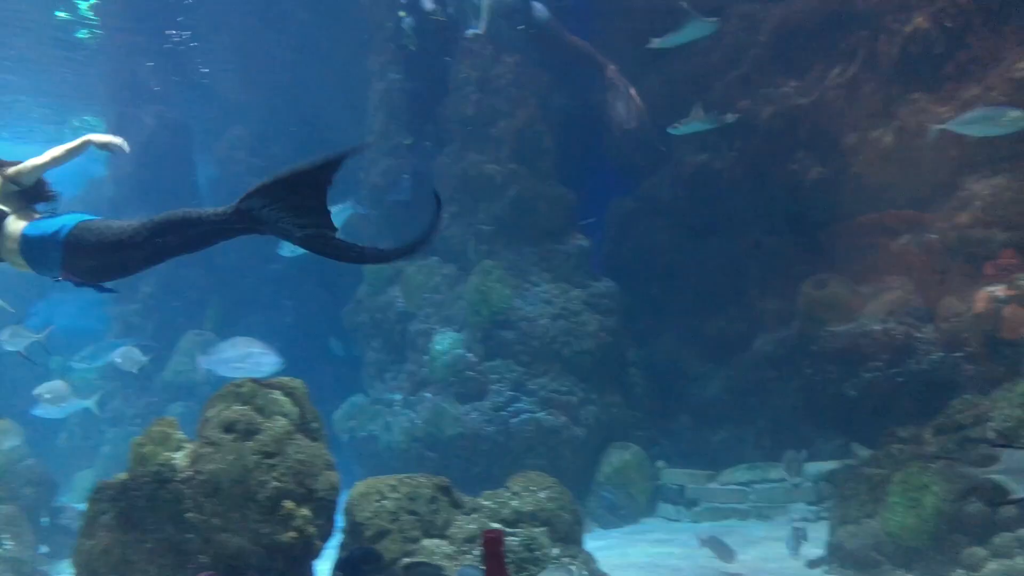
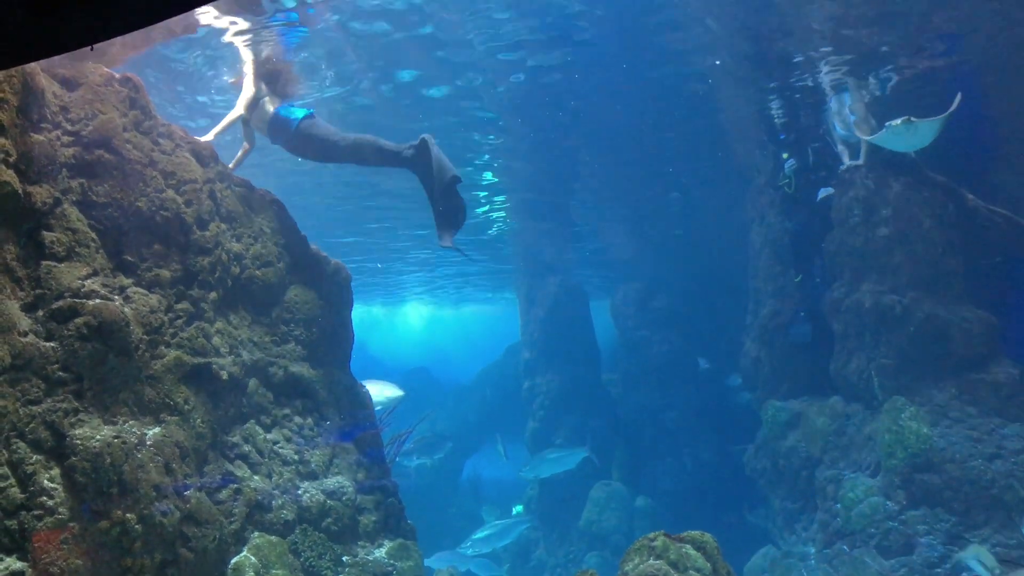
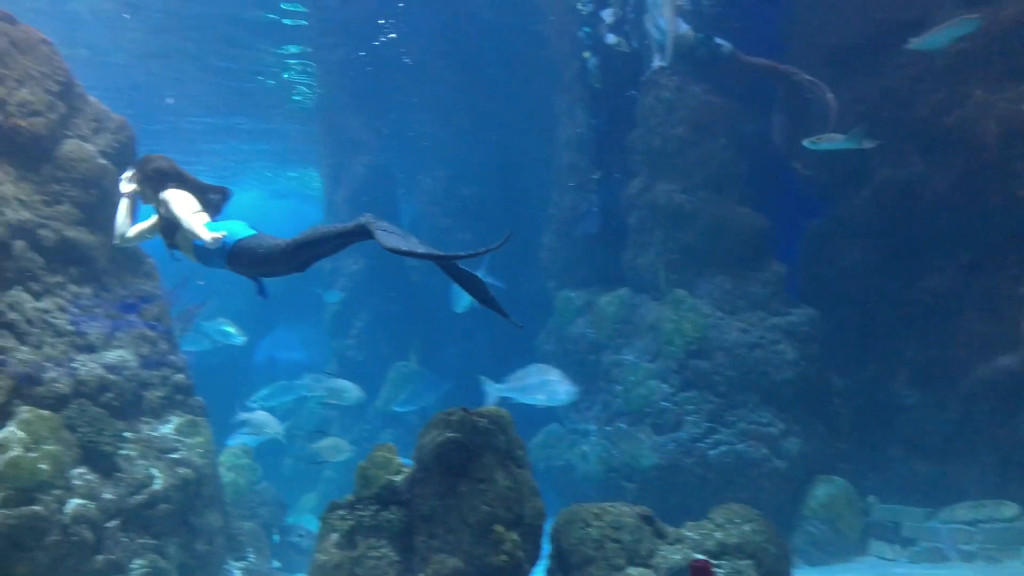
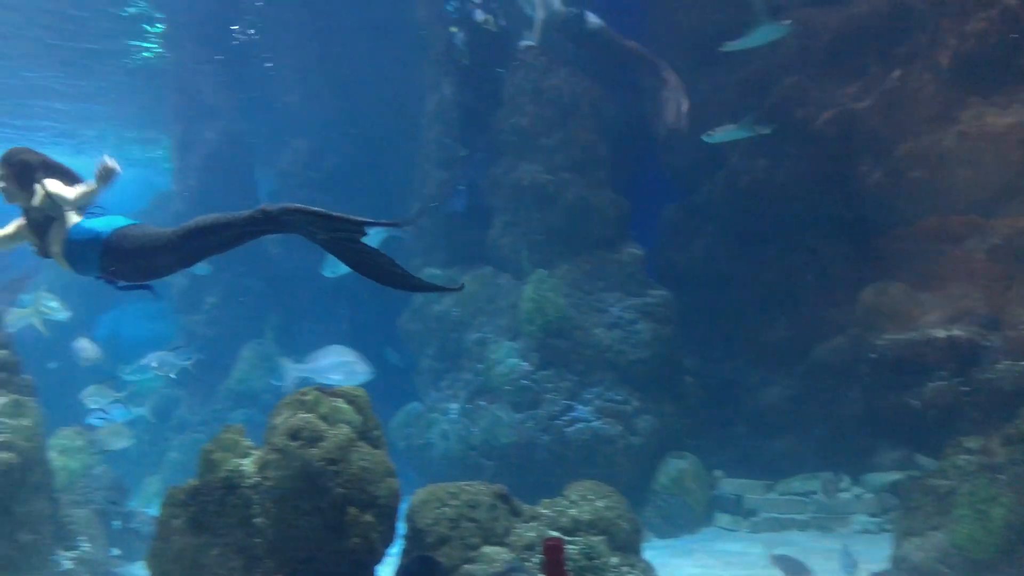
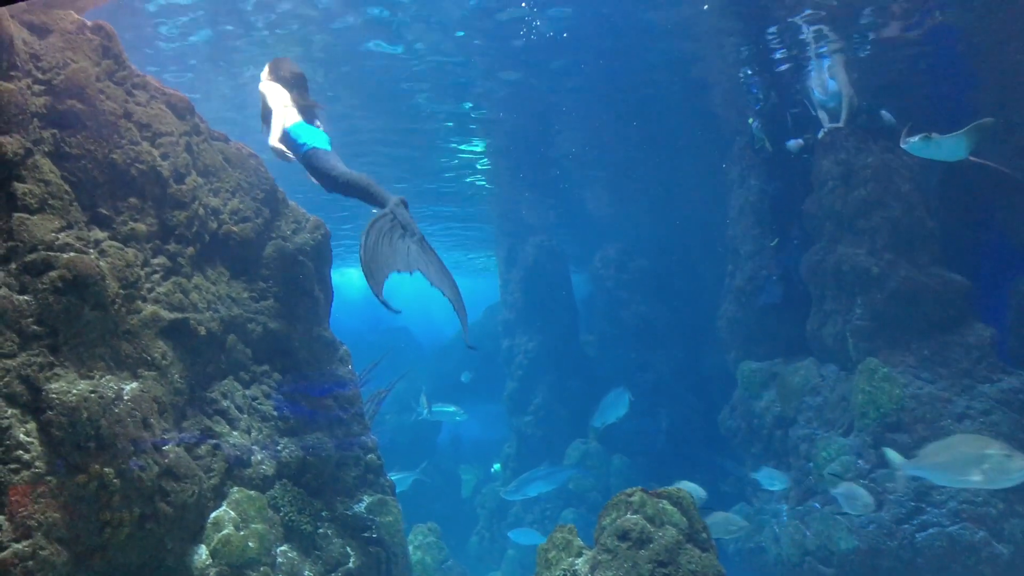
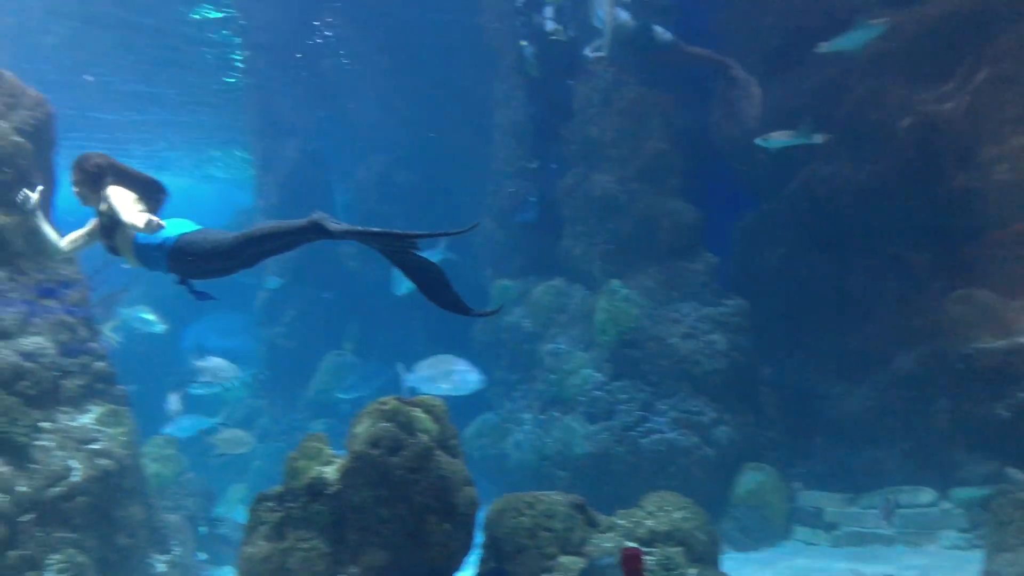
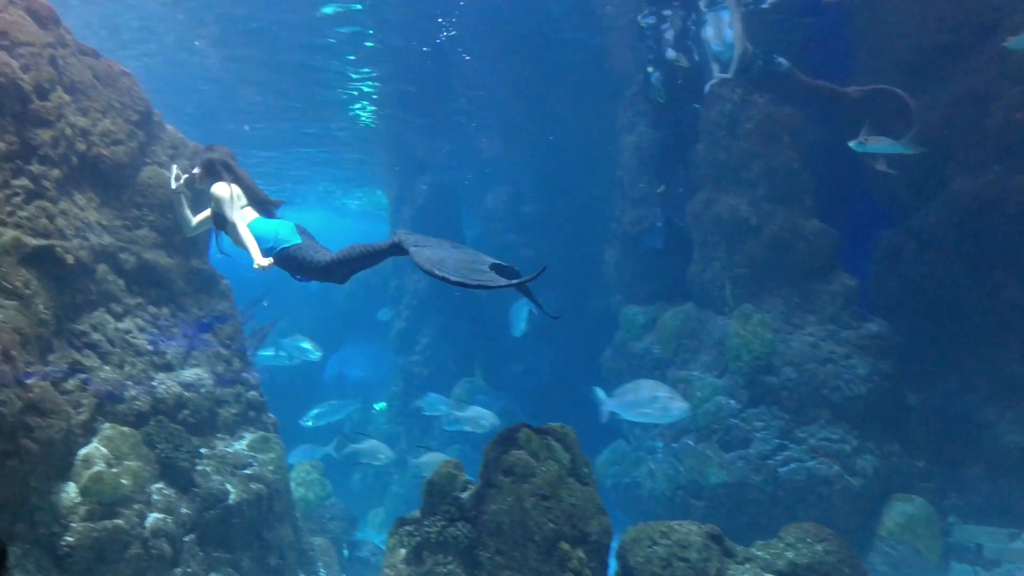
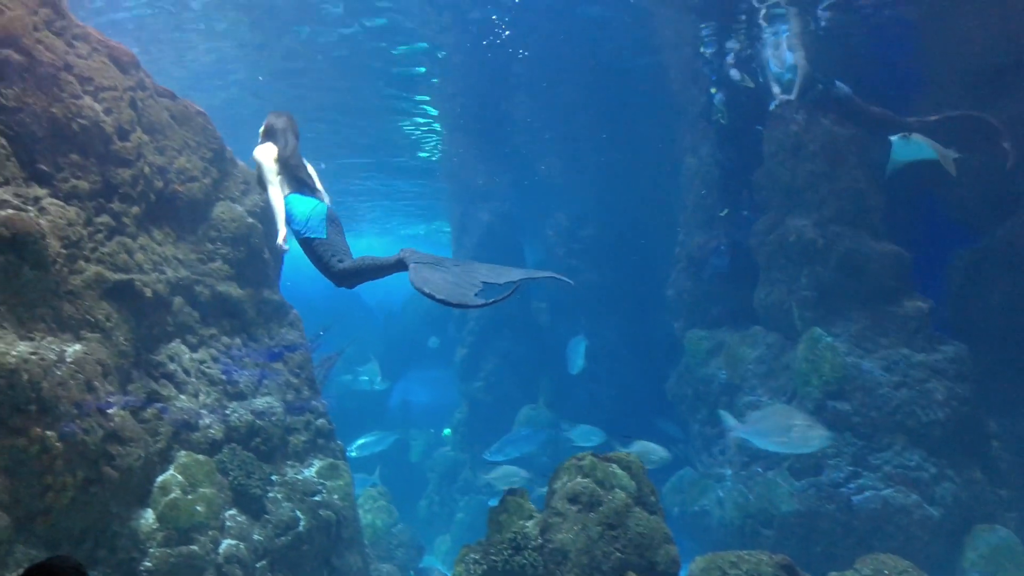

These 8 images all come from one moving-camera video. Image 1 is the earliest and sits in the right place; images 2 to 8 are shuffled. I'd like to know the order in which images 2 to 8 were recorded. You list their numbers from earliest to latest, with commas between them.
4, 6, 3, 7, 8, 5, 2
